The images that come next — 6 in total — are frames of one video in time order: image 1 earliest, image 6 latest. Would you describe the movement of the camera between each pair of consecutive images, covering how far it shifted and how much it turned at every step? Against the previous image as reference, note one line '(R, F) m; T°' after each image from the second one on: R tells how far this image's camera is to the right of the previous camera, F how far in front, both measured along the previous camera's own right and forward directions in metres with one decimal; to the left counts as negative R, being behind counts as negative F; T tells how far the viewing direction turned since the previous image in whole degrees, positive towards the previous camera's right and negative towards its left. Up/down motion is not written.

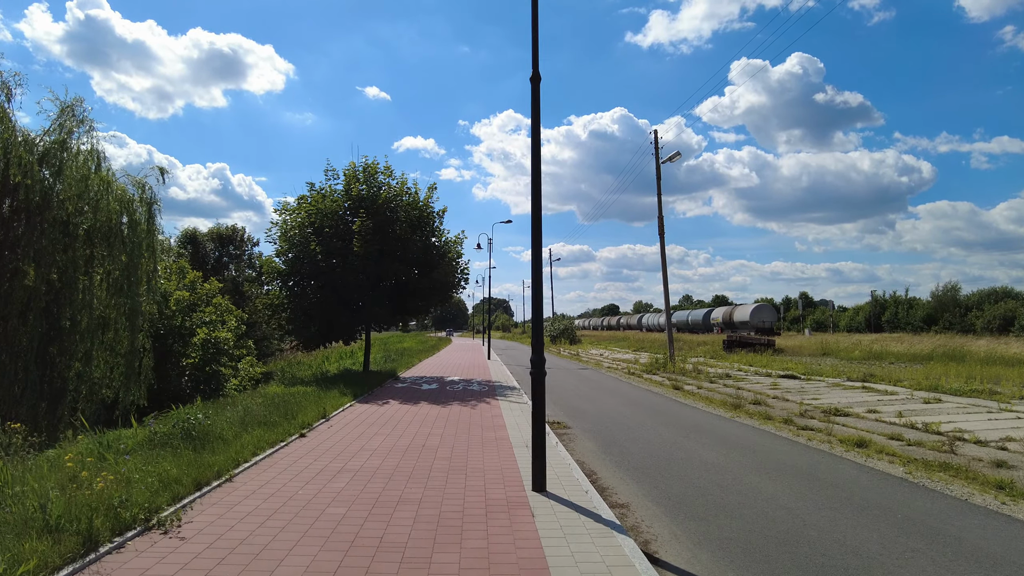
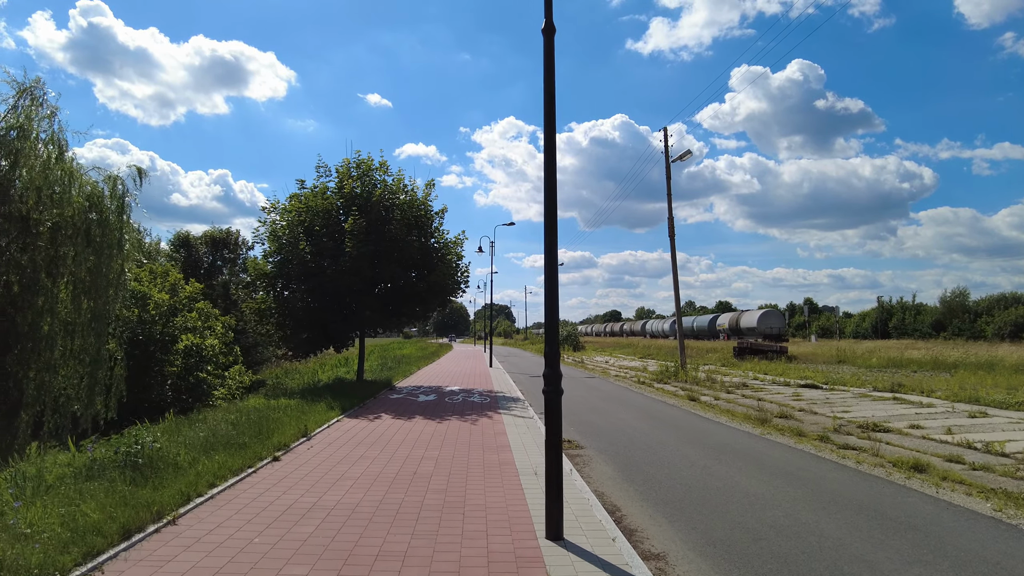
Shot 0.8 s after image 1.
(-0.1, +1.1) m; 0°
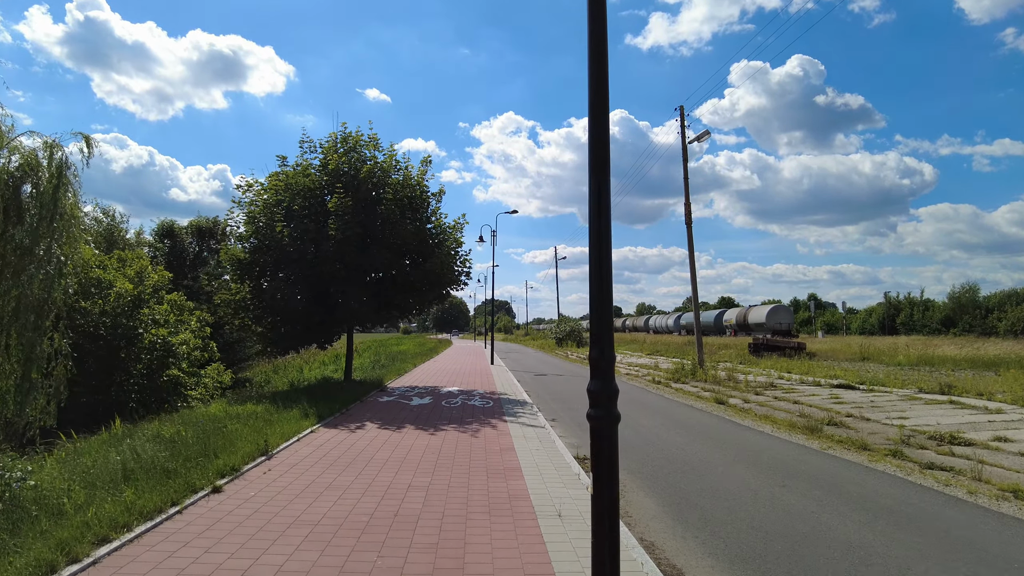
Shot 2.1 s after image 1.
(-0.1, +1.7) m; 0°
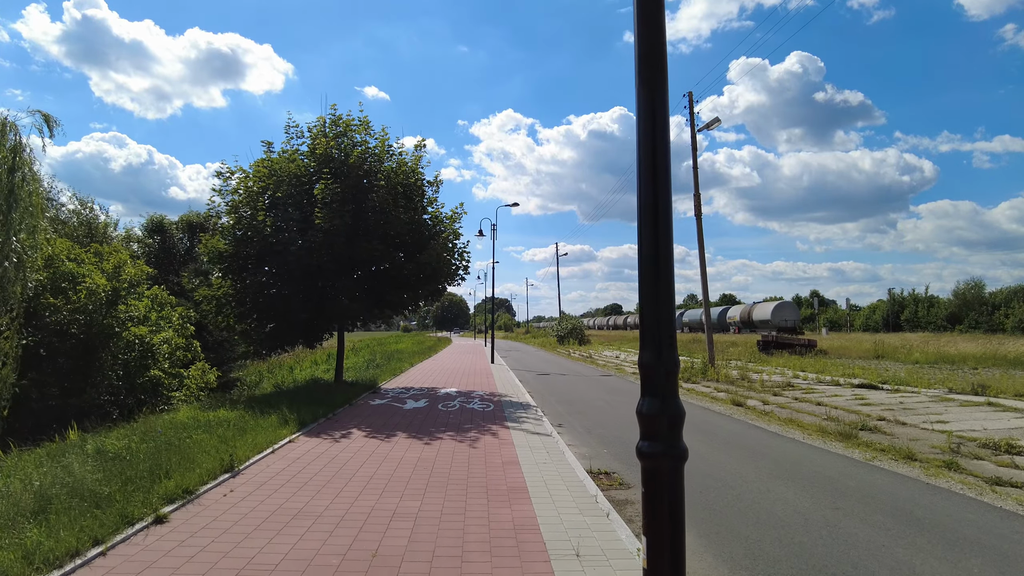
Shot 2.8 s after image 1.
(0.0, +1.0) m; 0°
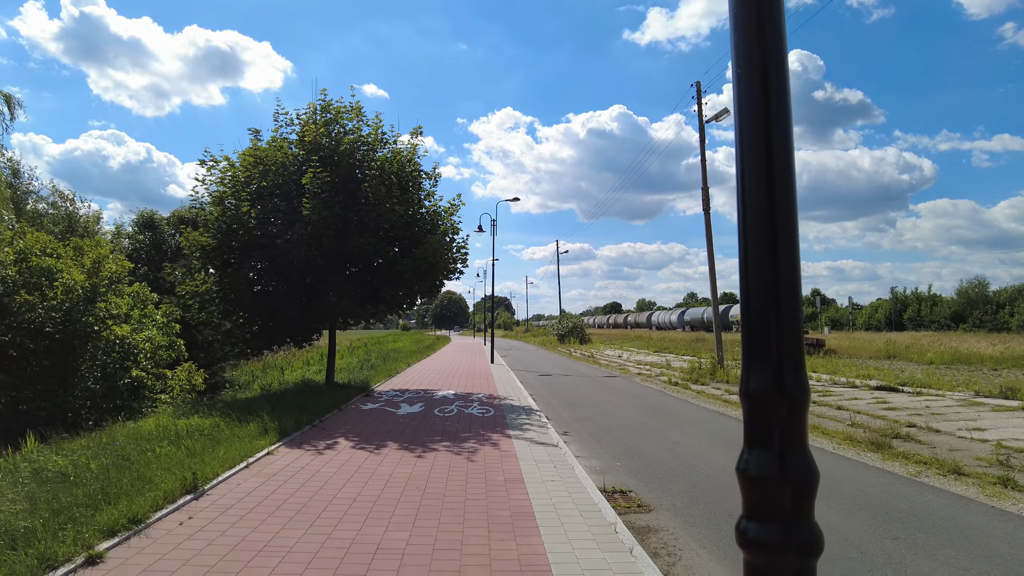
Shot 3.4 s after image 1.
(-0.1, +0.8) m; 0°
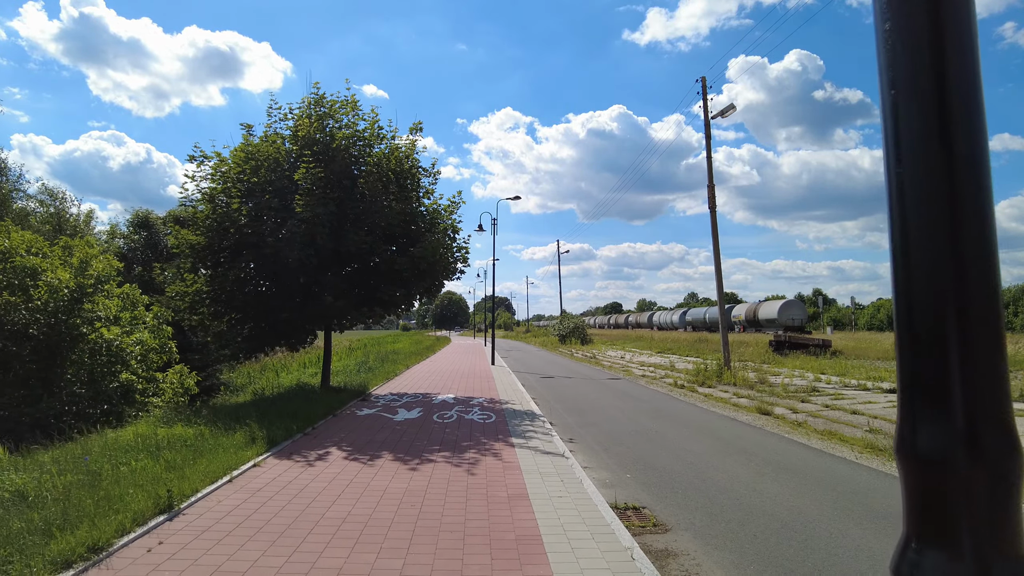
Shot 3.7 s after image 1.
(0.0, +0.5) m; 0°
